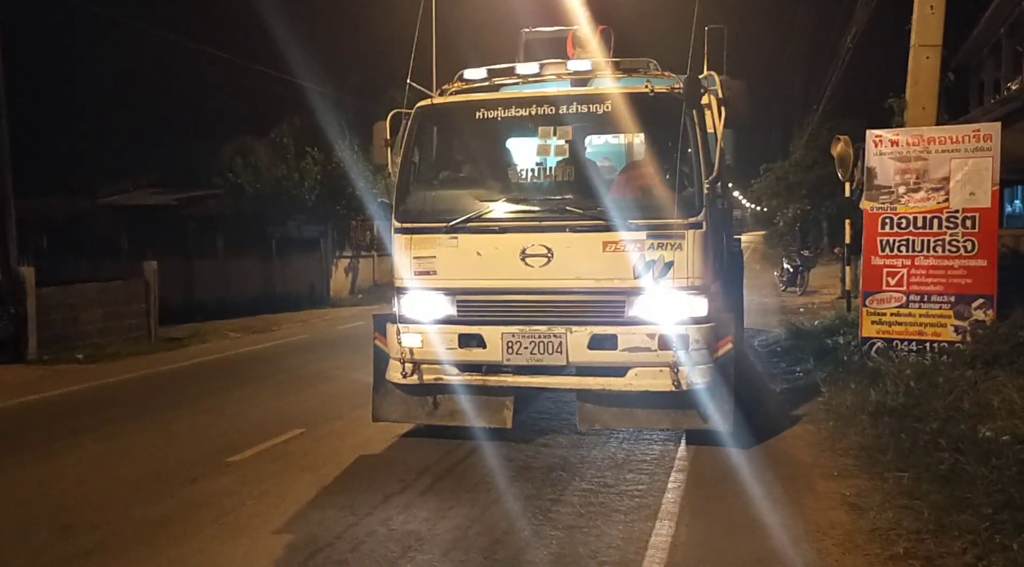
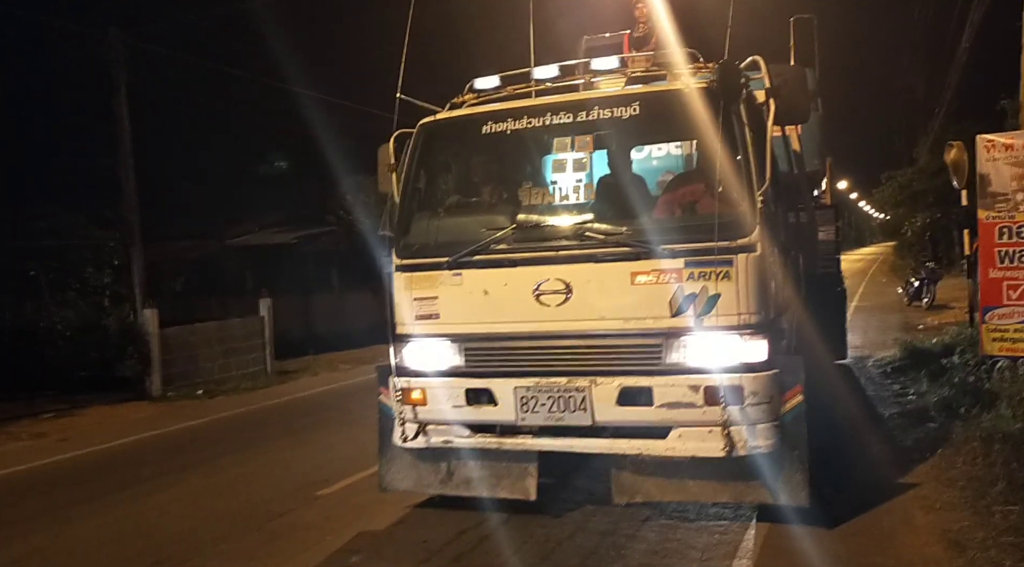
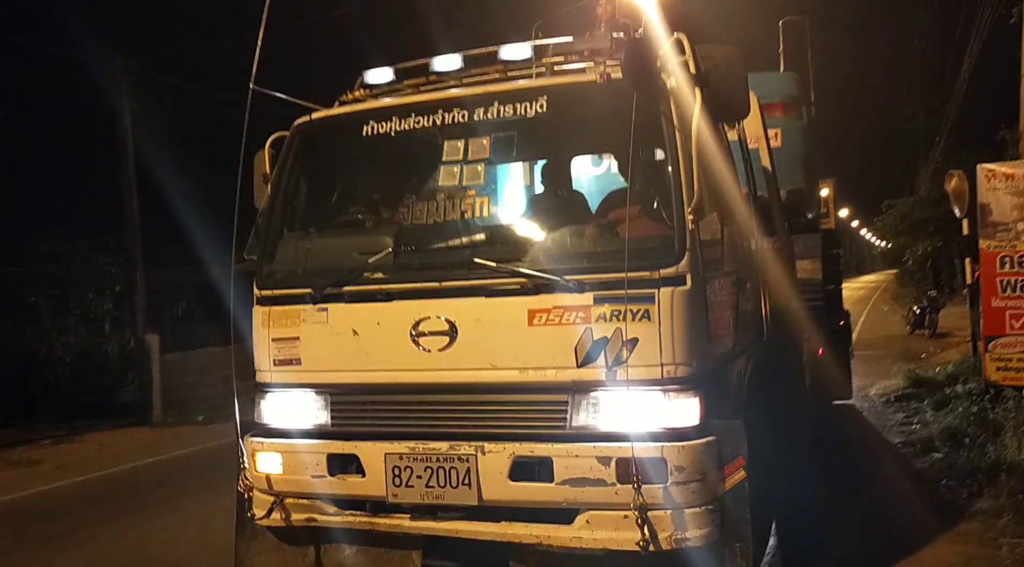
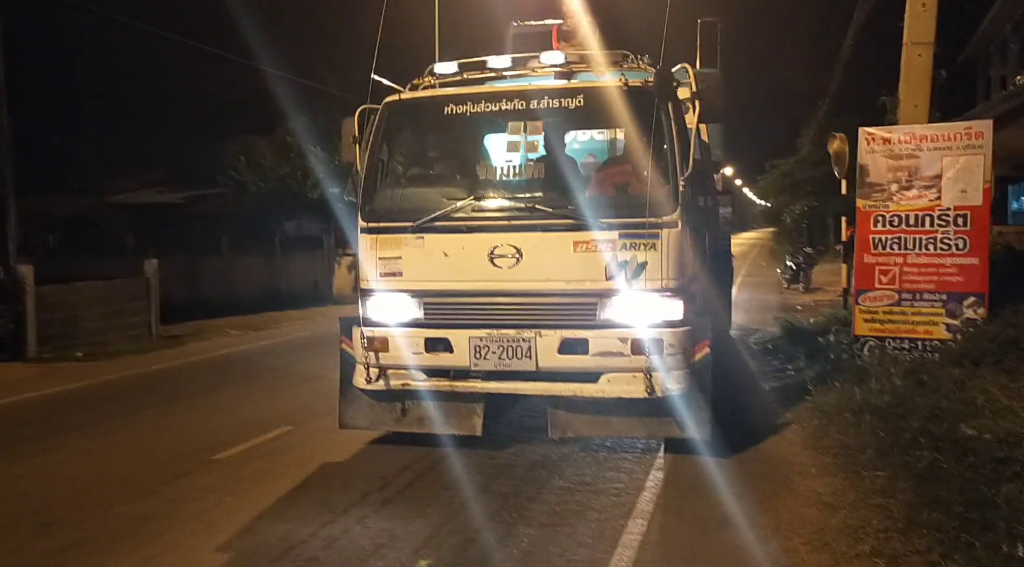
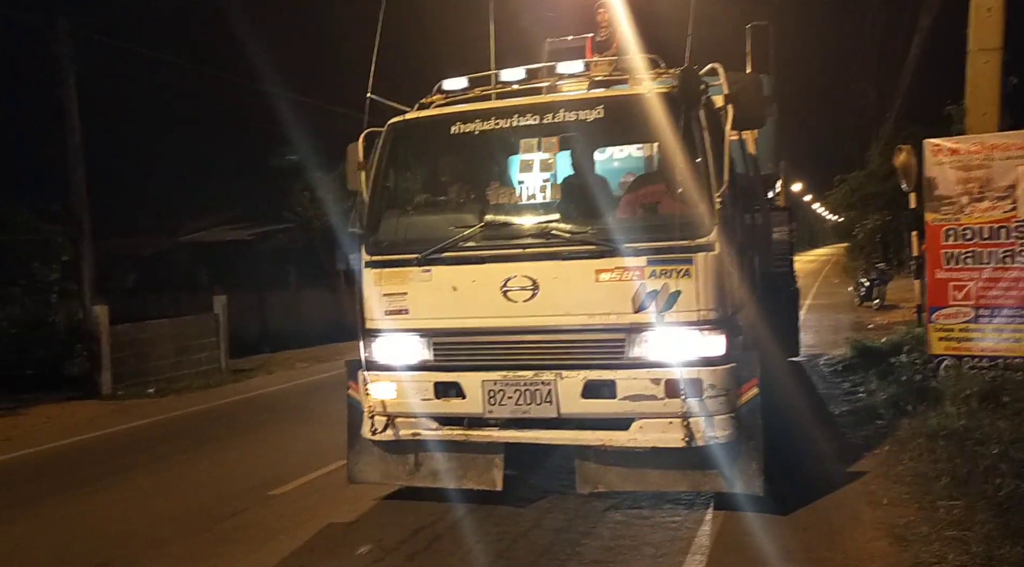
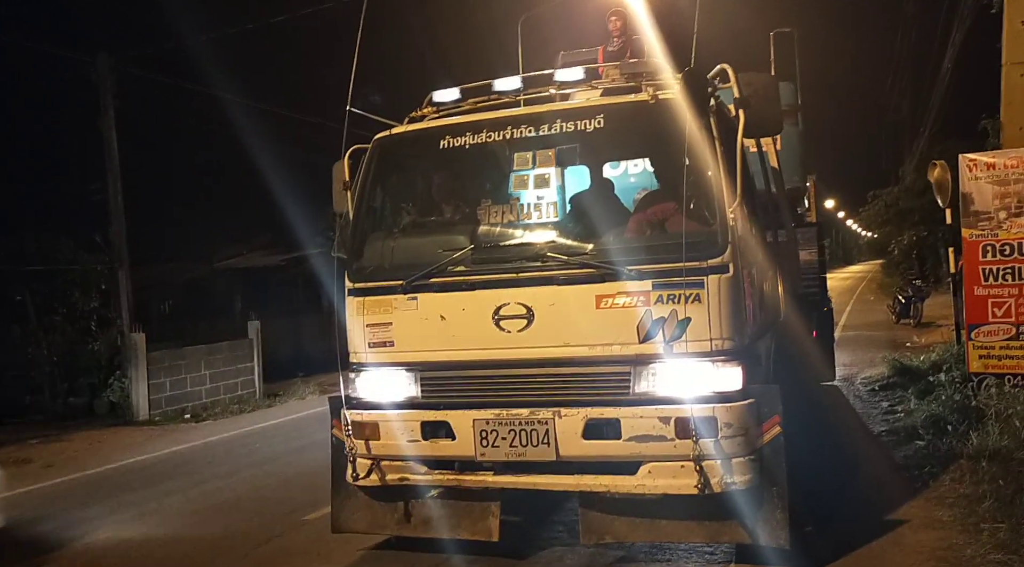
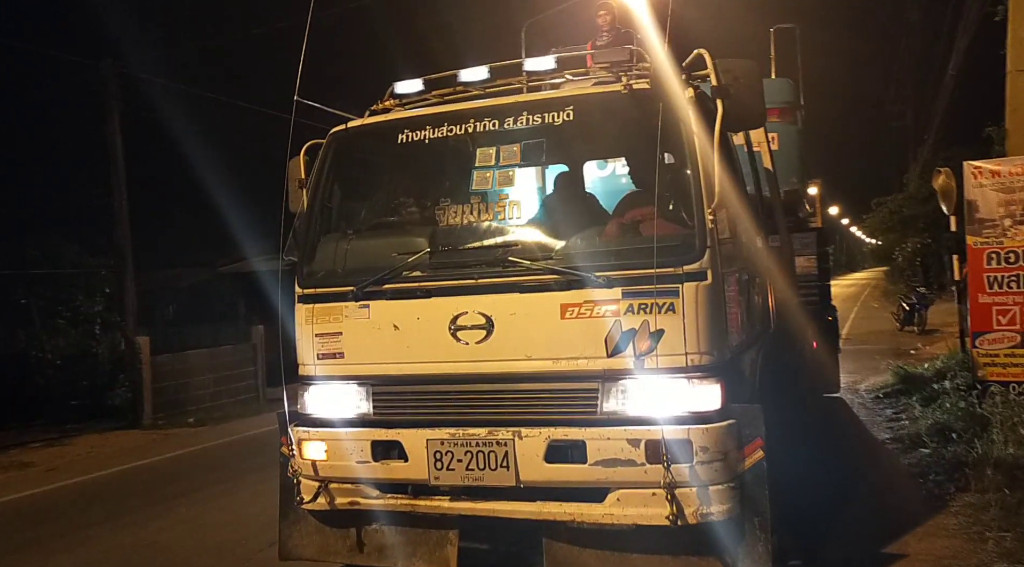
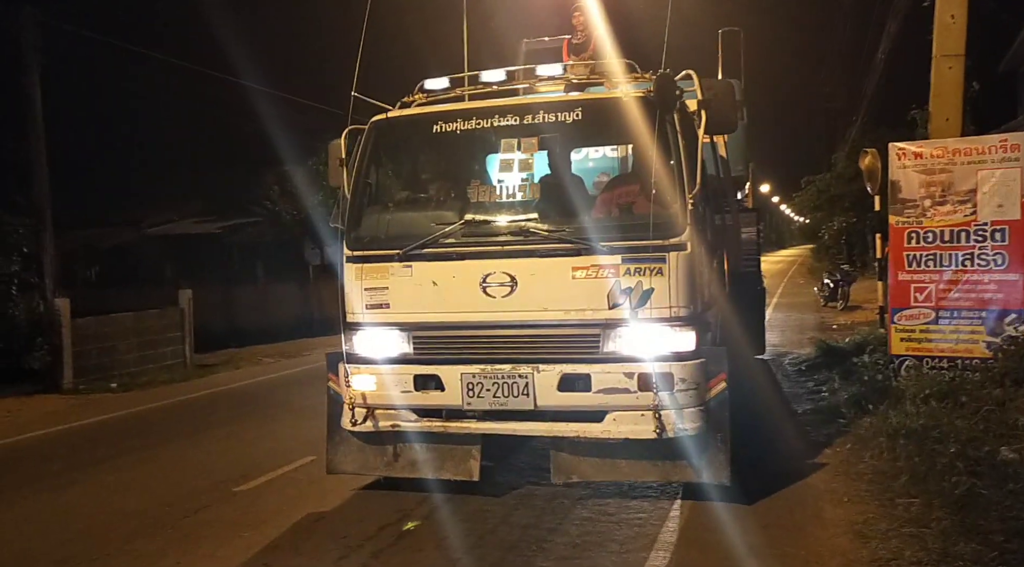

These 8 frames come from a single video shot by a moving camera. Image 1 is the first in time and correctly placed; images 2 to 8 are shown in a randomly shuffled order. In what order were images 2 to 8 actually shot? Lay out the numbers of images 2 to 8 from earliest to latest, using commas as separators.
4, 8, 5, 2, 6, 7, 3
